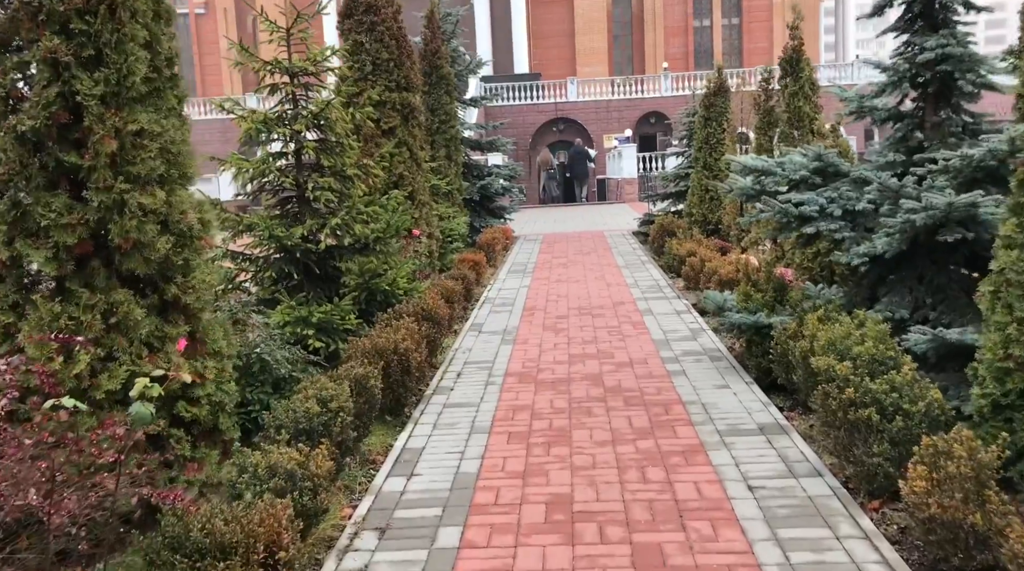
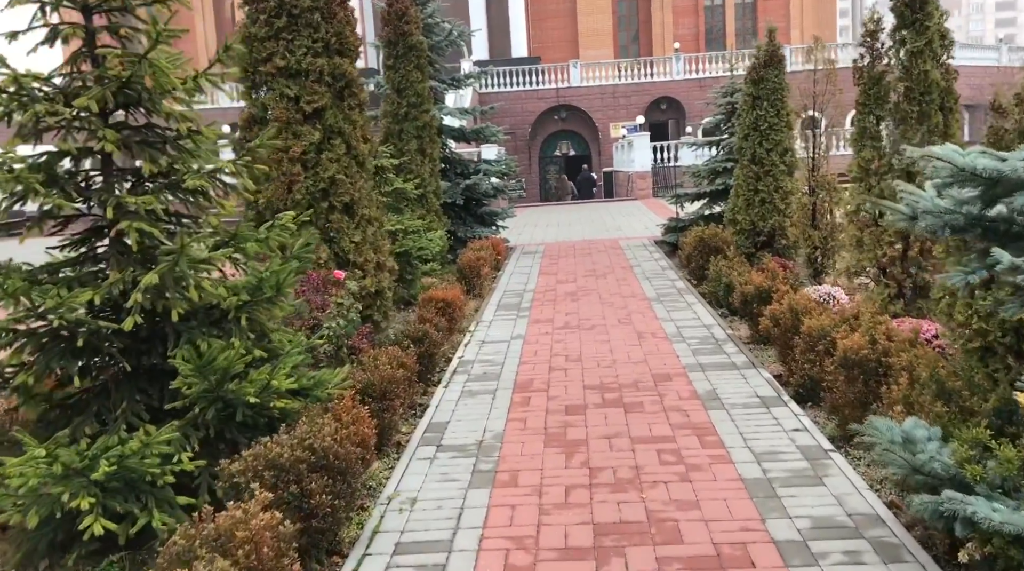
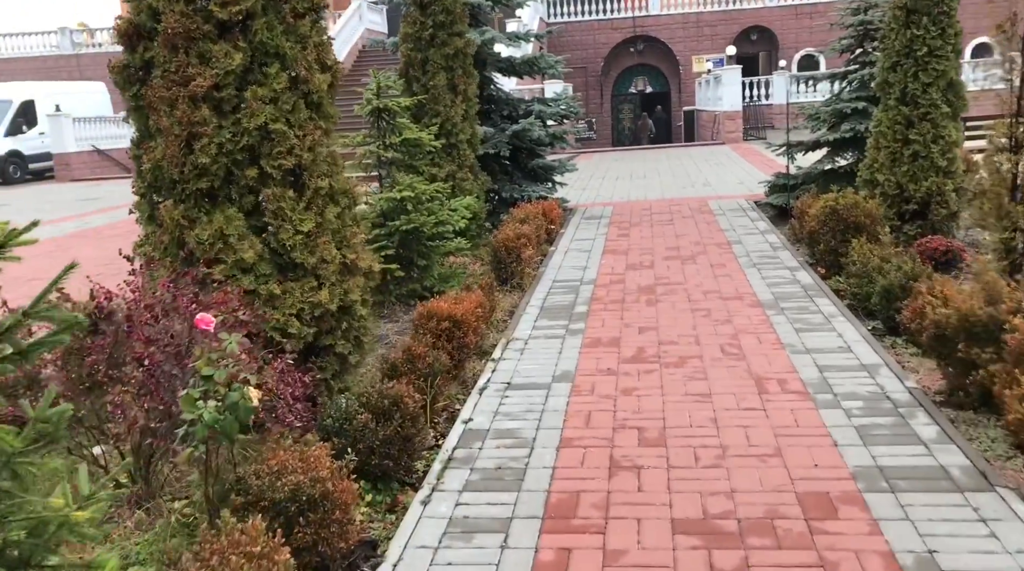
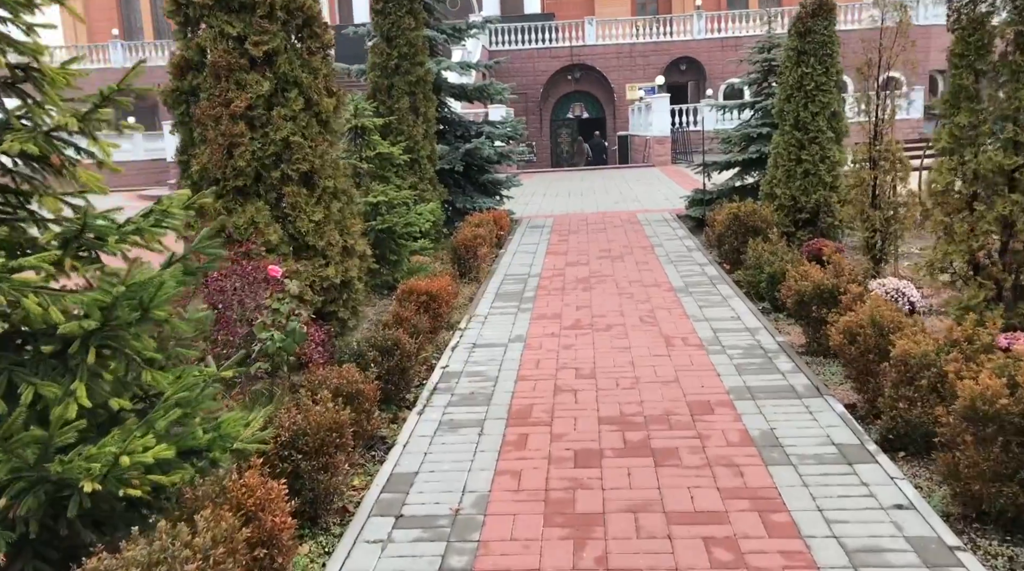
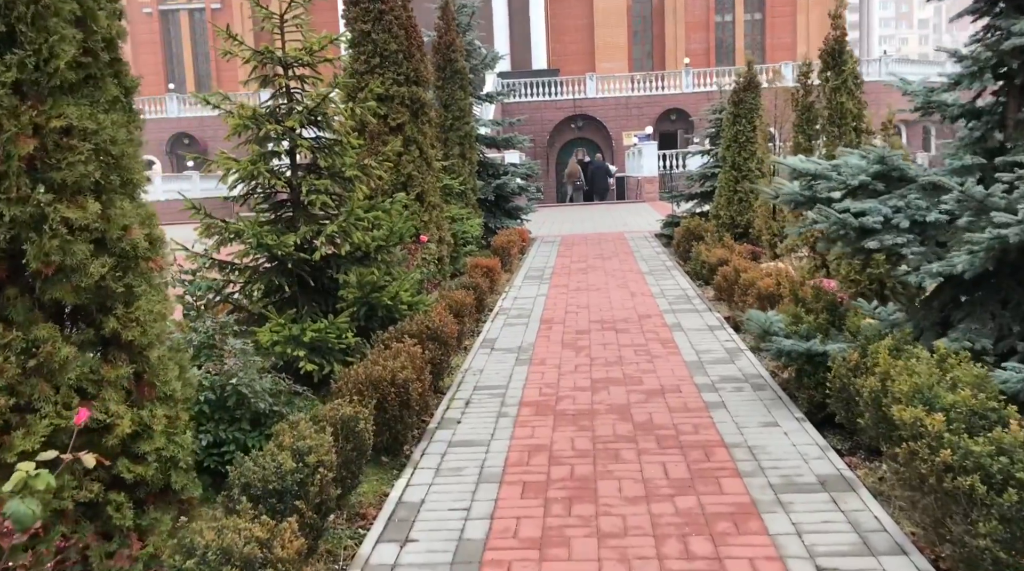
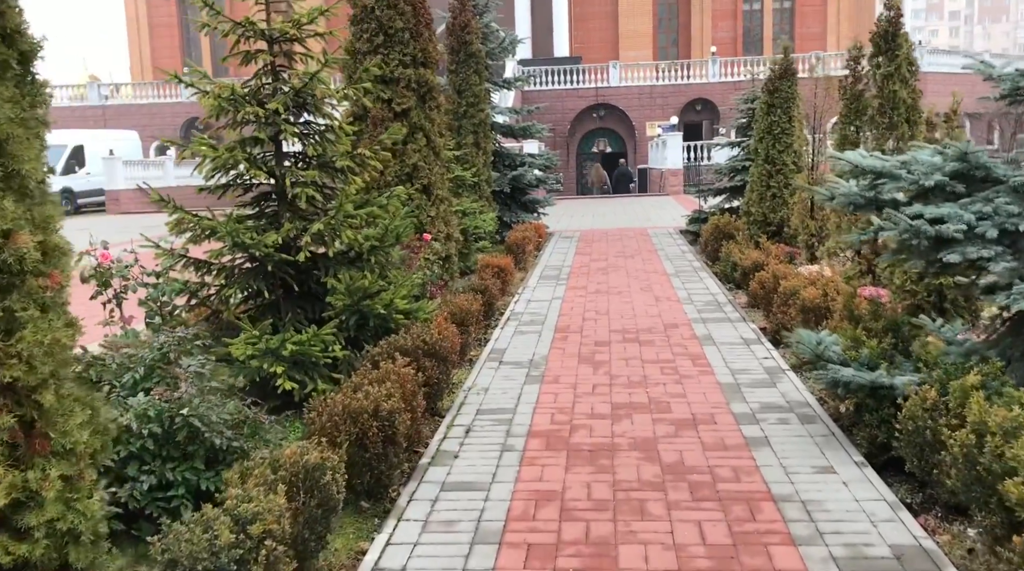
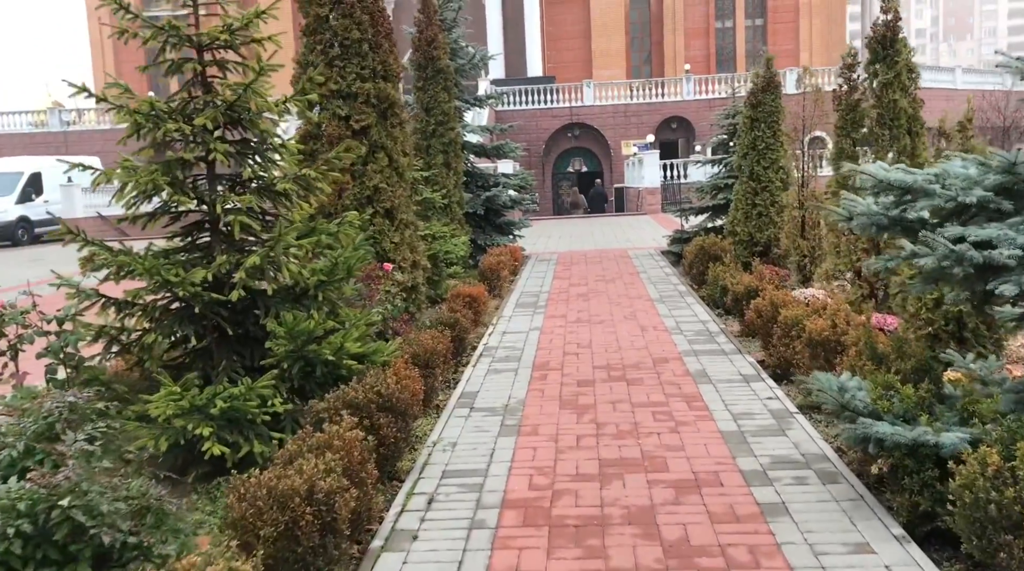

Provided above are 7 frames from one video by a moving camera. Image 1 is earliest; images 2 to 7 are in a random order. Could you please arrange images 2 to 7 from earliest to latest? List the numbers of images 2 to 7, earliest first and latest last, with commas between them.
5, 6, 7, 2, 4, 3
